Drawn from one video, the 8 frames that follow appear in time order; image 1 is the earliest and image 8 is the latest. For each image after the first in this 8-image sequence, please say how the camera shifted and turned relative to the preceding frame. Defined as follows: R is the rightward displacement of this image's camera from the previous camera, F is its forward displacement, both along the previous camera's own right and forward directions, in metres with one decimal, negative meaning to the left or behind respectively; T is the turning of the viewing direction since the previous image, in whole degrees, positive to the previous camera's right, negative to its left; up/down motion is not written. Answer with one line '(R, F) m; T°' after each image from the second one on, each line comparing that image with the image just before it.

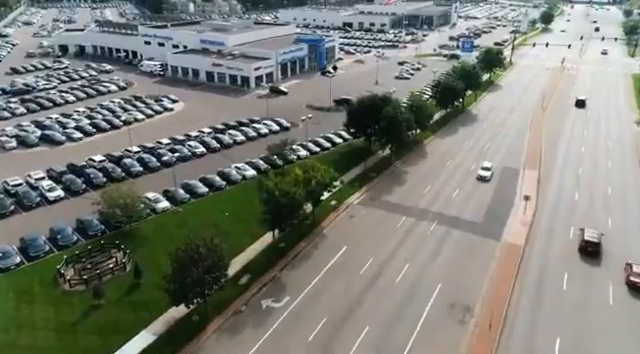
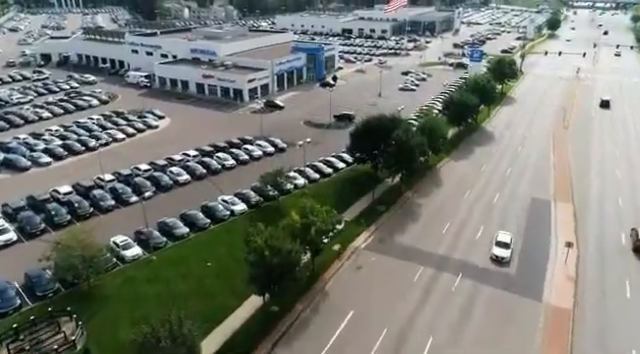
(-0.1, +5.3) m; 0°
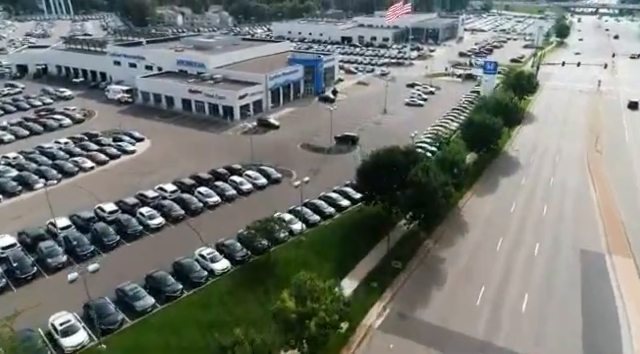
(-0.2, +6.5) m; 0°
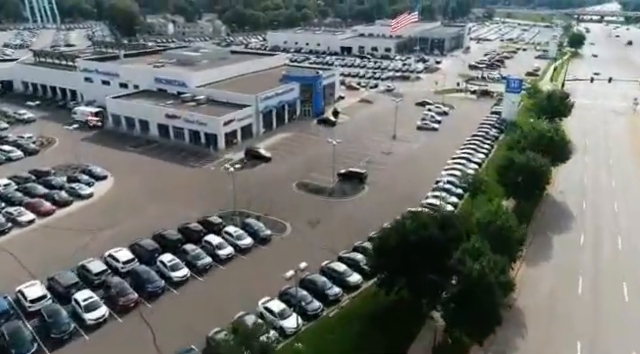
(-0.2, +8.7) m; 0°
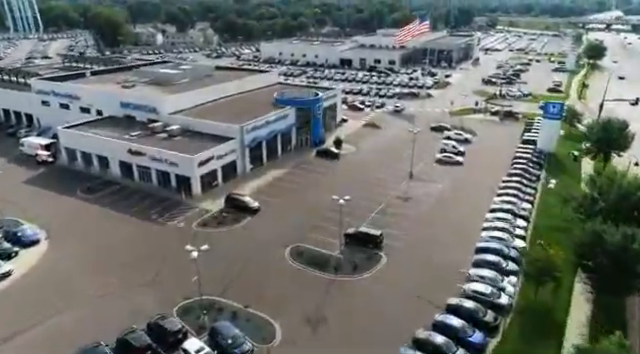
(-0.3, +10.0) m; 0°
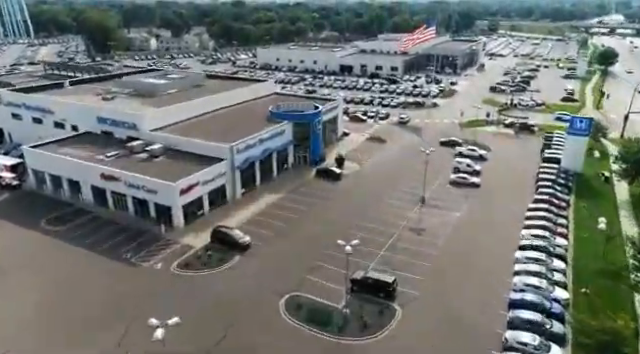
(-0.2, +5.1) m; 0°
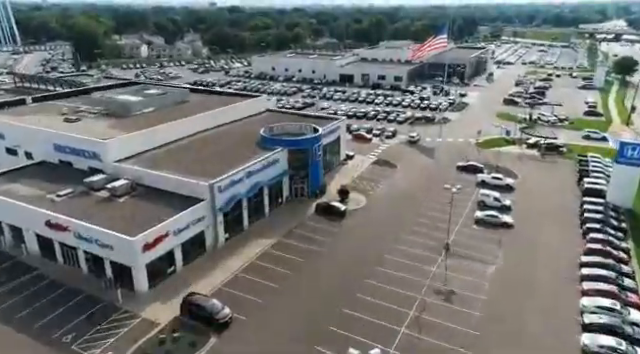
(-0.2, +7.2) m; 0°
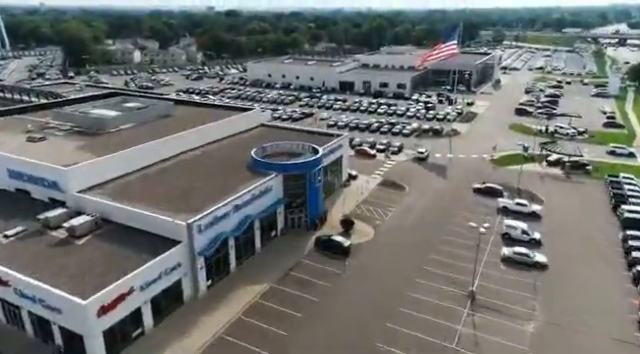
(-0.1, +5.3) m; 0°
